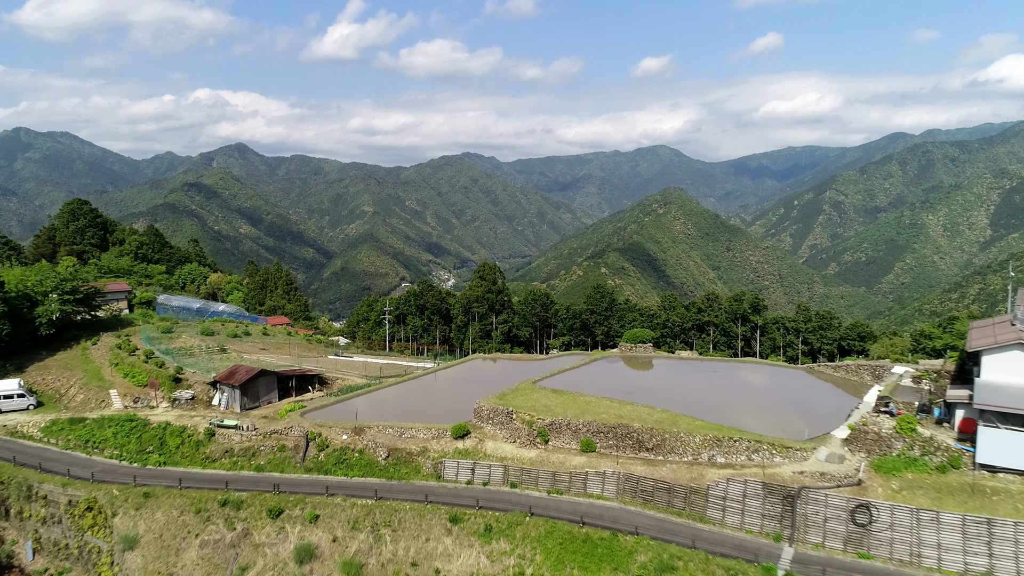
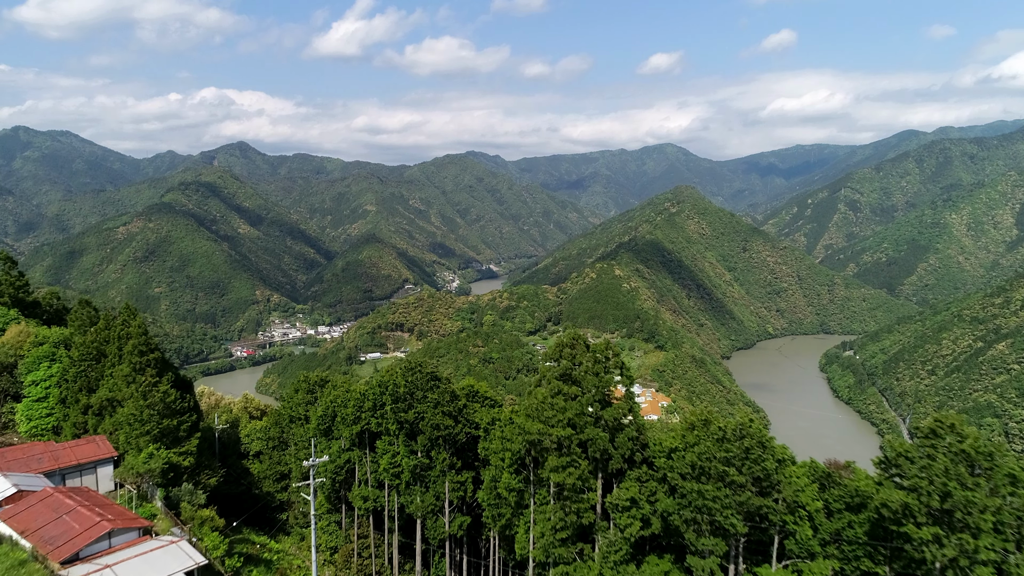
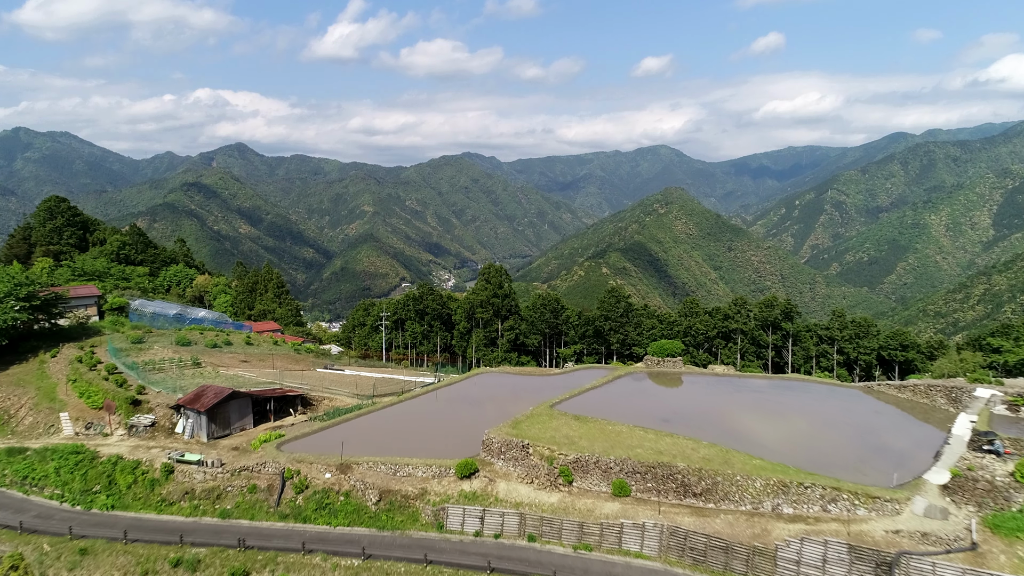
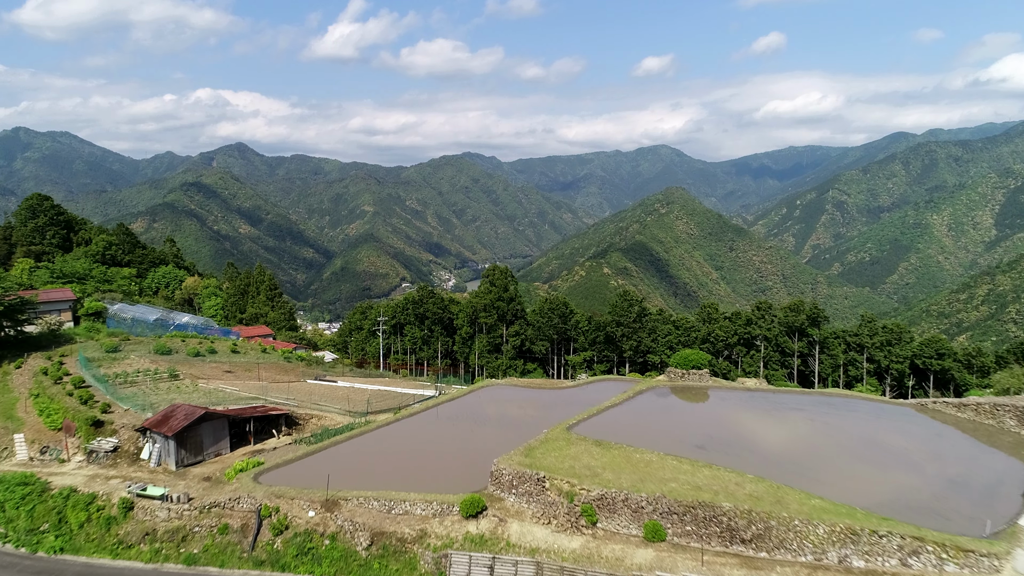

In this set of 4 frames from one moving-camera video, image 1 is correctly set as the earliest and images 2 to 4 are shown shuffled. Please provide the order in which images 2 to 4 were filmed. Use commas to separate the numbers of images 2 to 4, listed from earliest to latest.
3, 4, 2
